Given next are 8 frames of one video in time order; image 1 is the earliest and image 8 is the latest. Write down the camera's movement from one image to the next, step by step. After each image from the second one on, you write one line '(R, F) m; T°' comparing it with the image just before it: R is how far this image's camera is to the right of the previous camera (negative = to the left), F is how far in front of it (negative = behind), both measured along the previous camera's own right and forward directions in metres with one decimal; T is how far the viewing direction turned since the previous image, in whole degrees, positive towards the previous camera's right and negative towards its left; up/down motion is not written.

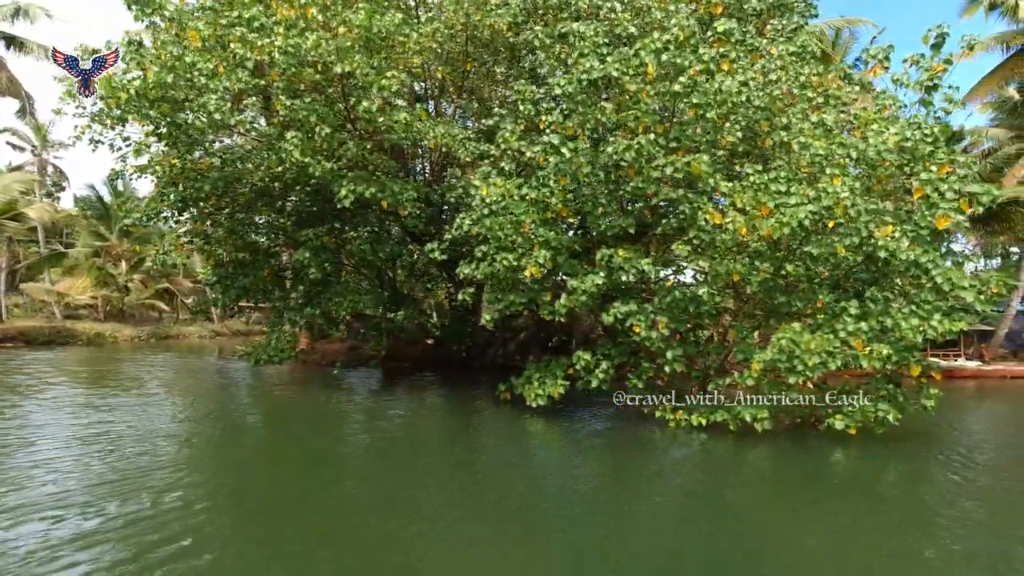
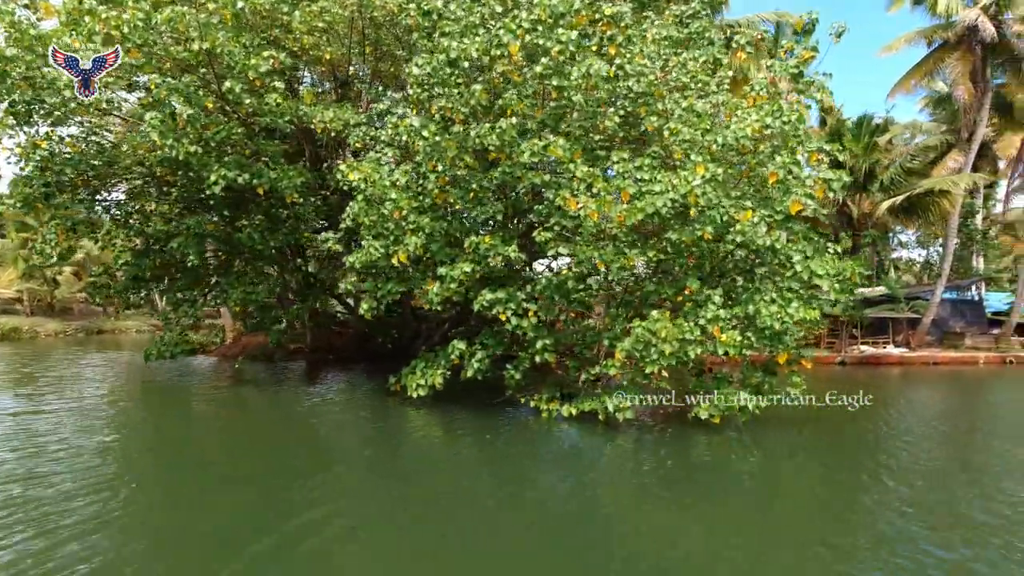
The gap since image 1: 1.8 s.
(+1.5, +0.2) m; +3°
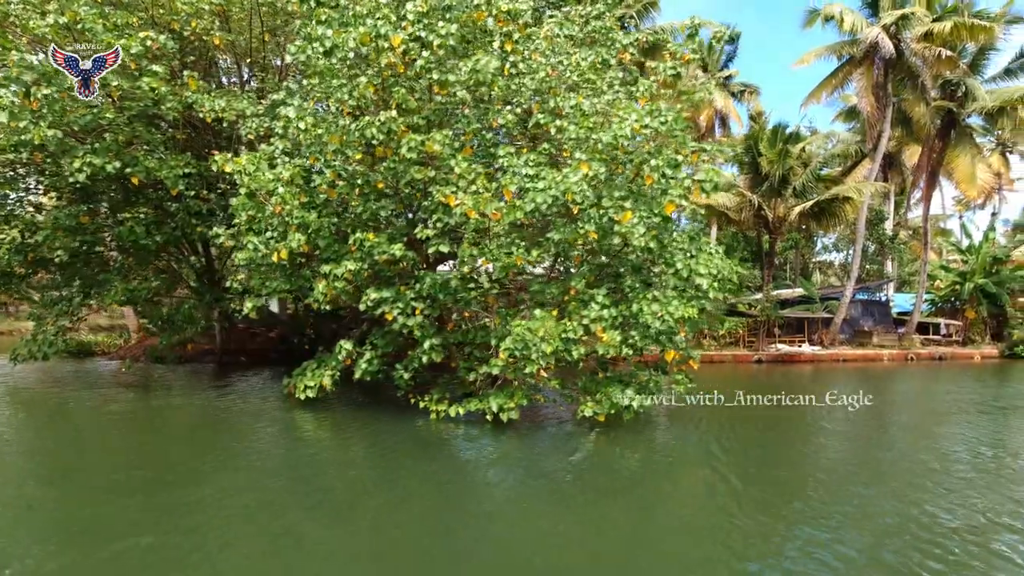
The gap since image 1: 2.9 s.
(+0.9, +0.1) m; +5°
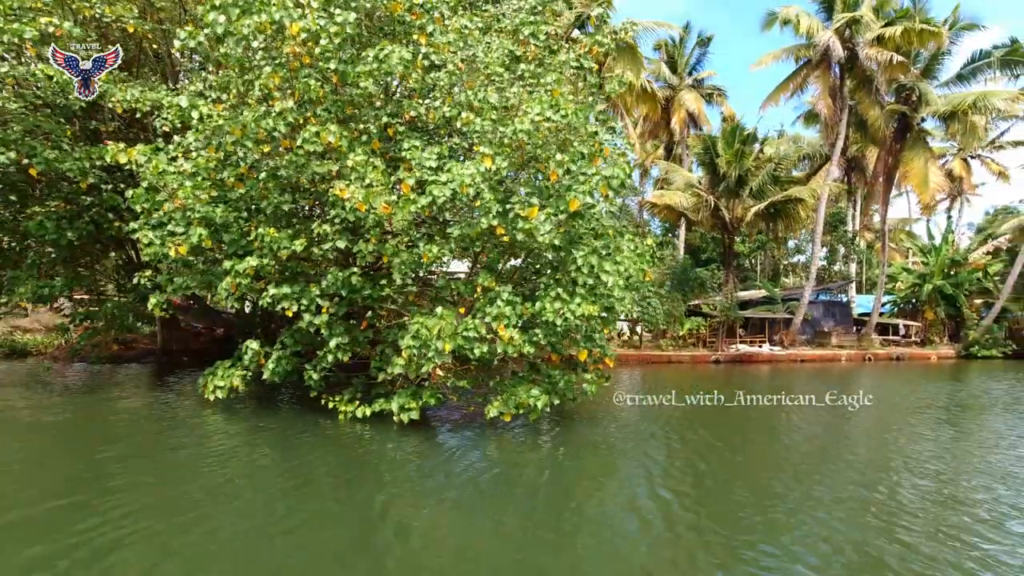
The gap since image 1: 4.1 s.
(+1.1, +0.2) m; +2°
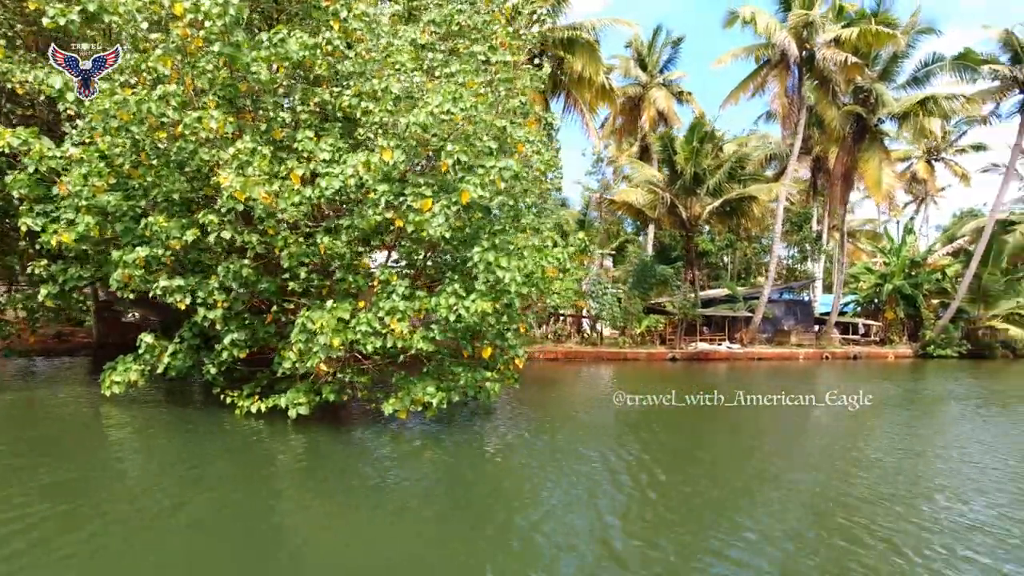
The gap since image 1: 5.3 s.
(+1.1, +0.2) m; +2°
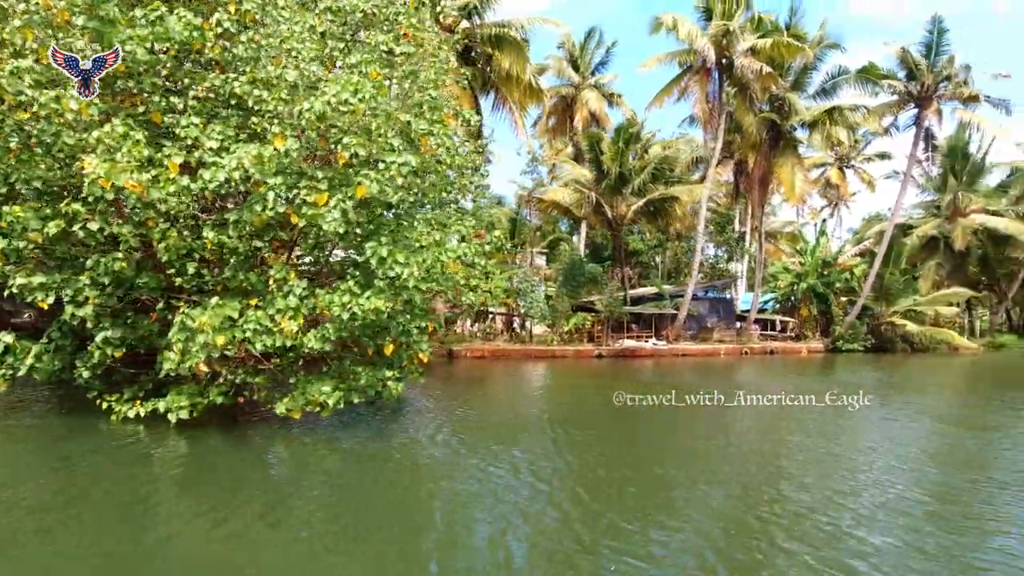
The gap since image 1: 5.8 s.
(+0.5, +0.1) m; +6°
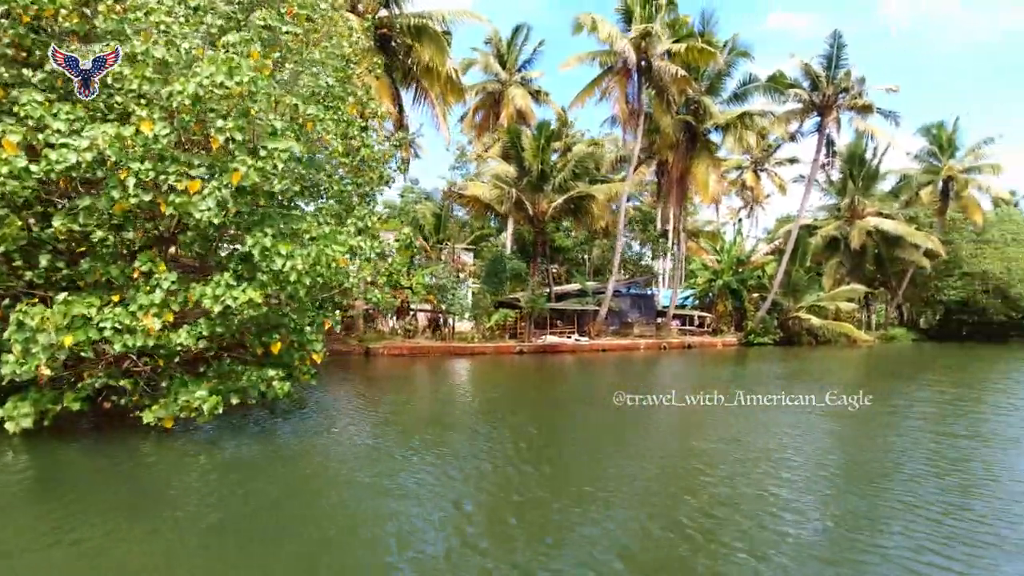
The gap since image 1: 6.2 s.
(+0.6, +0.1) m; +7°
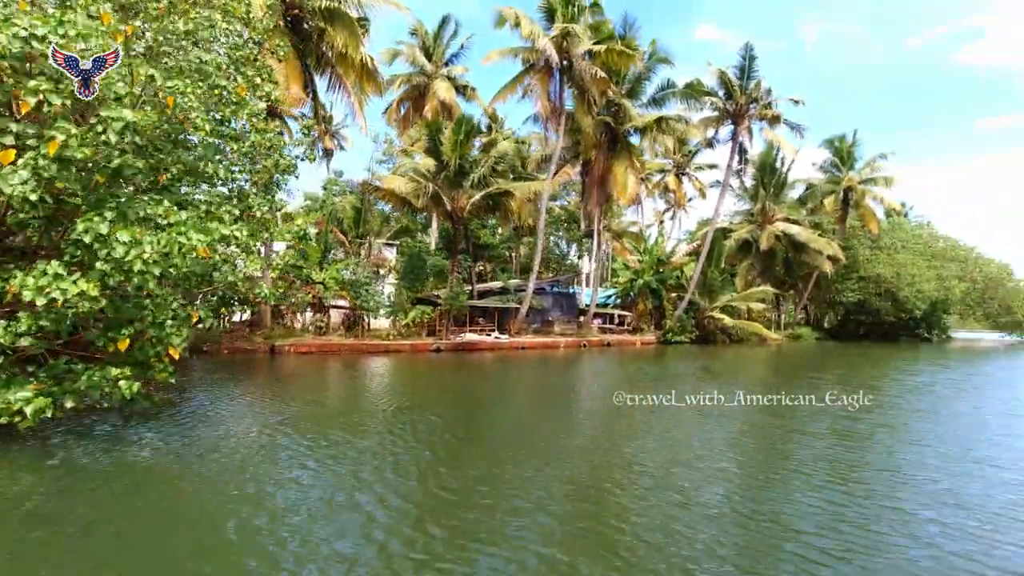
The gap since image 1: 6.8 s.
(+0.7, +0.3) m; +7°
